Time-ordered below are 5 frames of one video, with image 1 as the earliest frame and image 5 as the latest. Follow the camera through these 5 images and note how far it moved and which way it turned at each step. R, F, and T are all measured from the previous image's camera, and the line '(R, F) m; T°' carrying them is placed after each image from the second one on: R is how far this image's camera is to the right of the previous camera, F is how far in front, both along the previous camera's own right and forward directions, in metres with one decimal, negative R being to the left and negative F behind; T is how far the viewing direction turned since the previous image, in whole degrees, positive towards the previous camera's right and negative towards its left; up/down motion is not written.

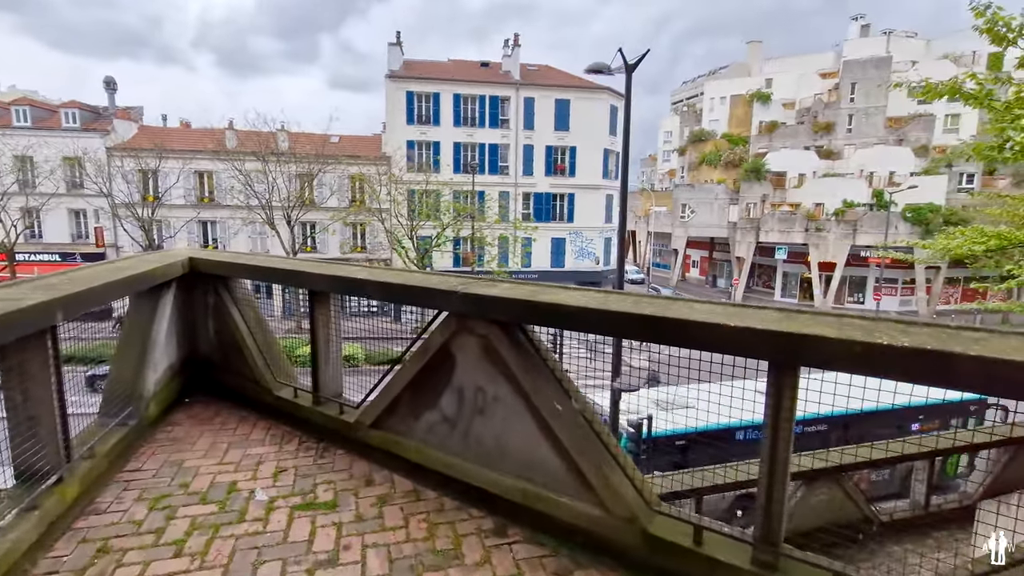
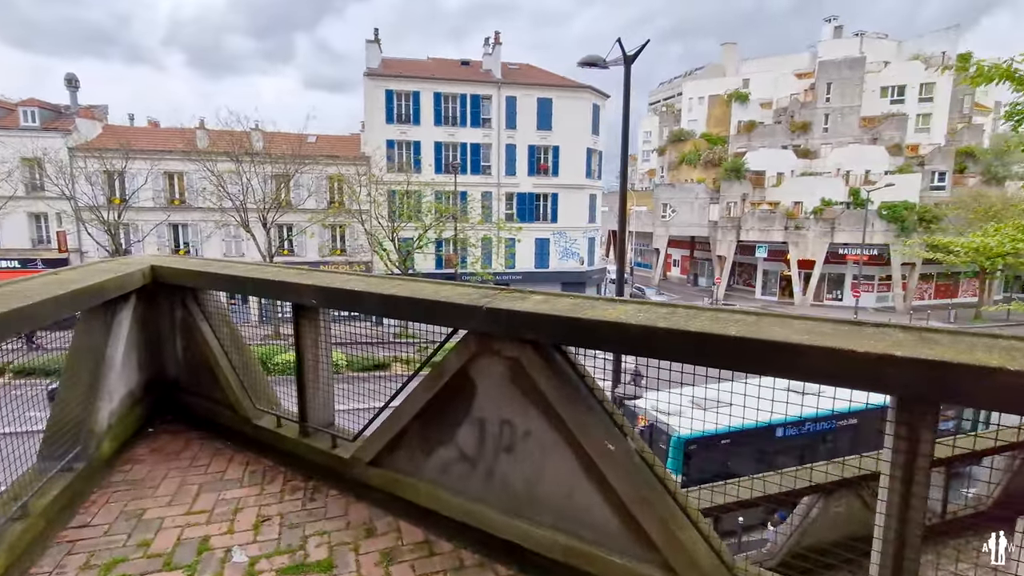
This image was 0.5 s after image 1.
(-0.2, +0.5) m; +2°
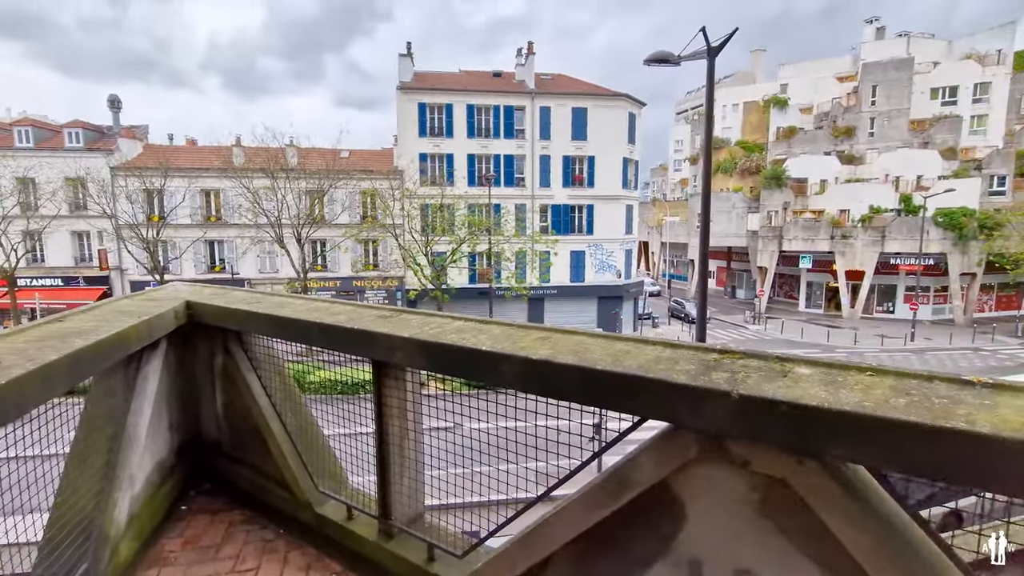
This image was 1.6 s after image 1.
(-0.6, +0.9) m; -3°
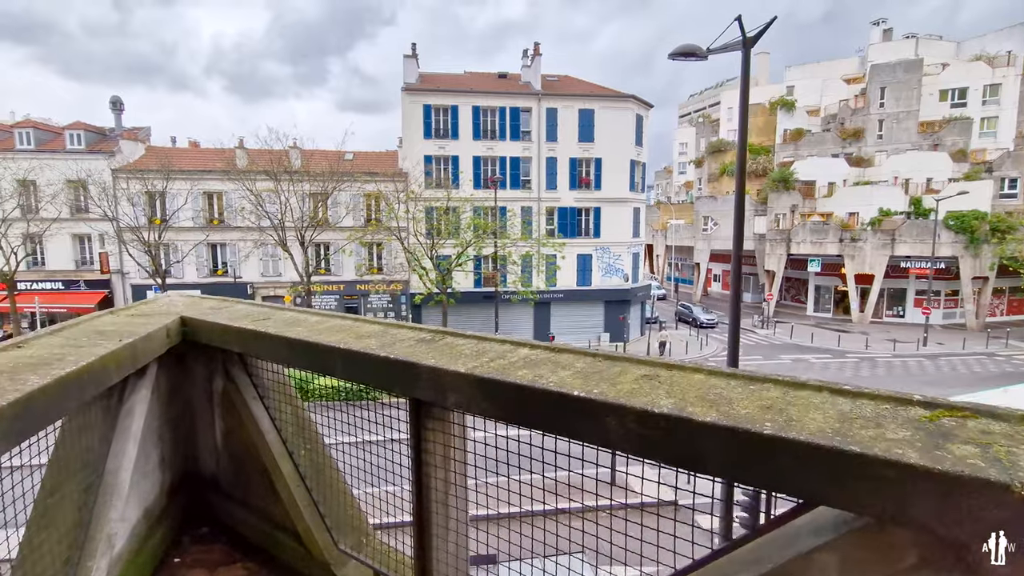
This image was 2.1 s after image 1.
(-0.2, +0.4) m; 0°
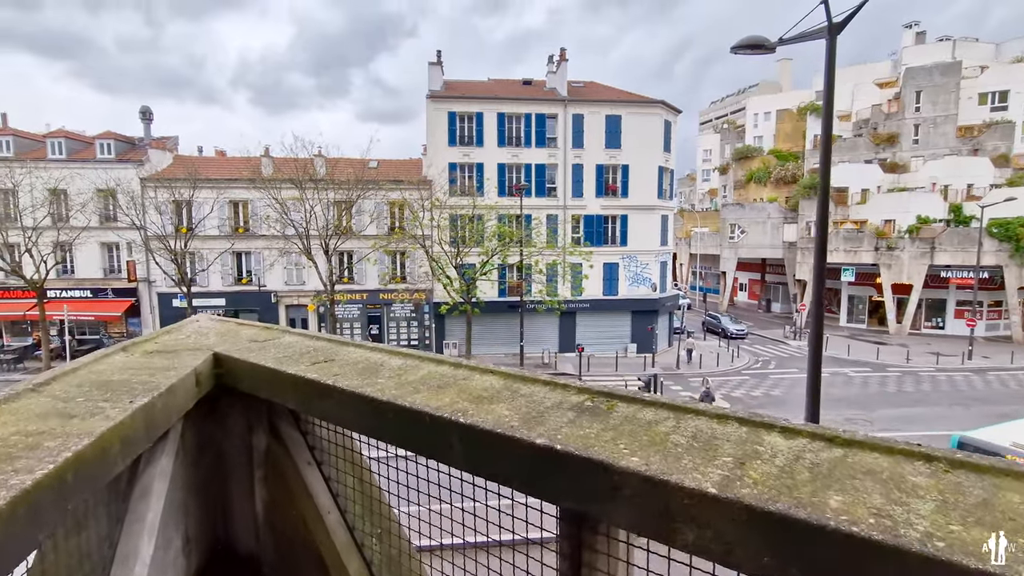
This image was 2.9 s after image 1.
(-0.4, +0.6) m; -2°
